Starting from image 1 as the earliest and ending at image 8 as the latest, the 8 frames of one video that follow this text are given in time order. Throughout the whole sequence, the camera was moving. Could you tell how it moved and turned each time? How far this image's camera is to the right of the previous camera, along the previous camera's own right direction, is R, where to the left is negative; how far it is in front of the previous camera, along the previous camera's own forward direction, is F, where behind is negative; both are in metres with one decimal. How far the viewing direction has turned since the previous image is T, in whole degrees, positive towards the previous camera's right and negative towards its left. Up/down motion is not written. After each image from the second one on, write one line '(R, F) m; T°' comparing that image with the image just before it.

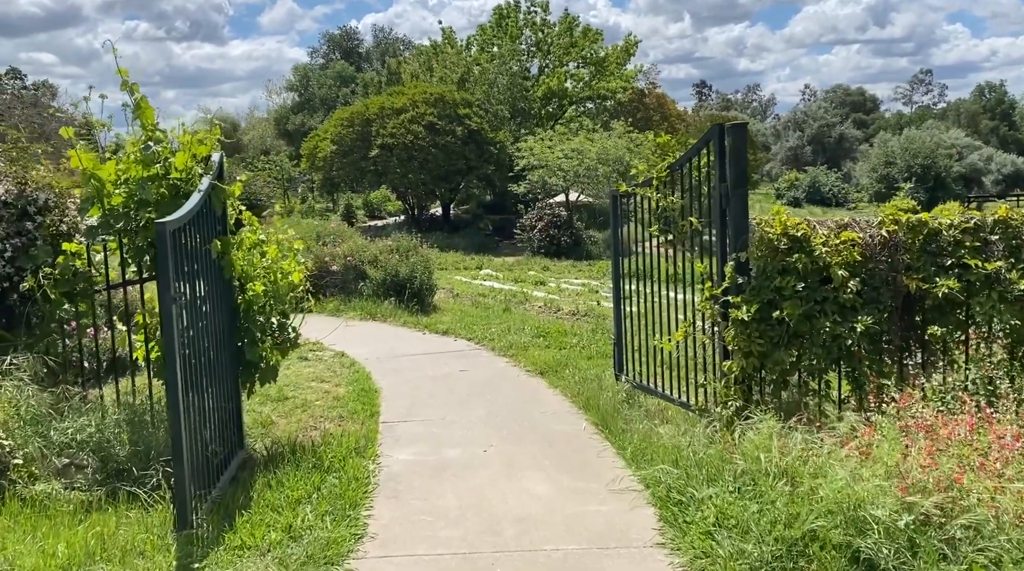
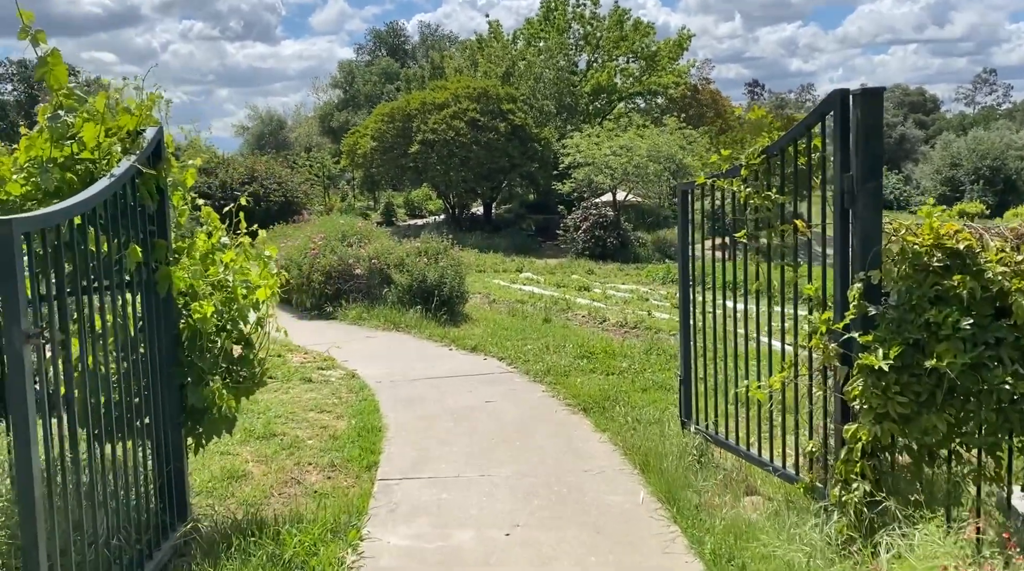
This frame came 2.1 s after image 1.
(0.0, +1.6) m; -2°
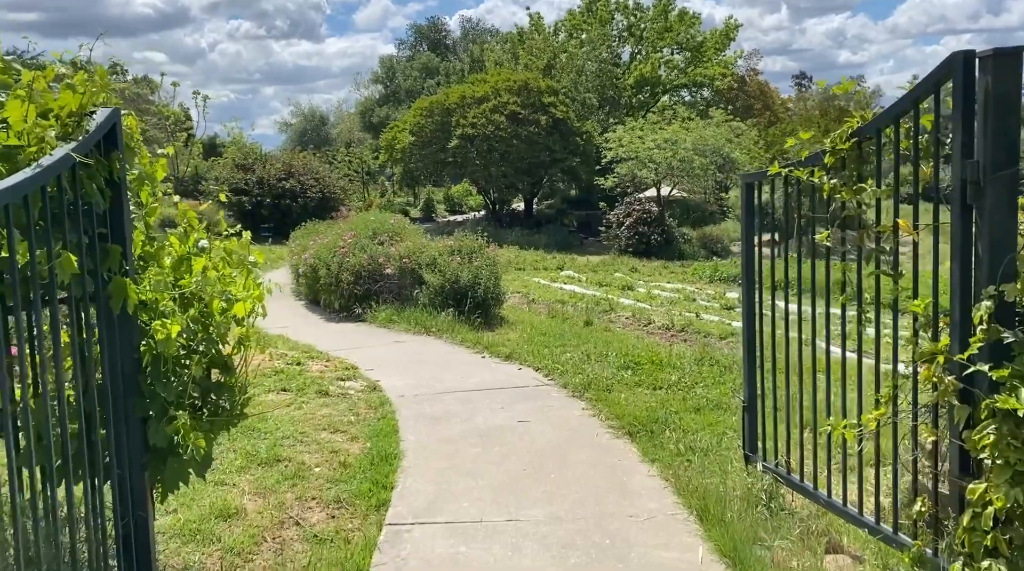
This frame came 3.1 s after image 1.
(0.0, +0.8) m; -2°
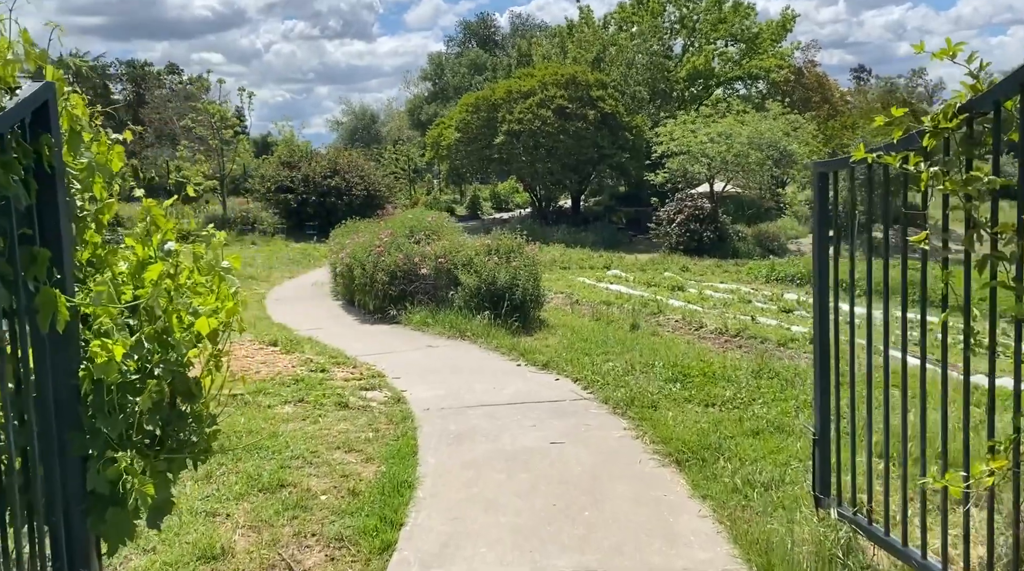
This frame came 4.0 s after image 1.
(+0.1, +0.7) m; -3°
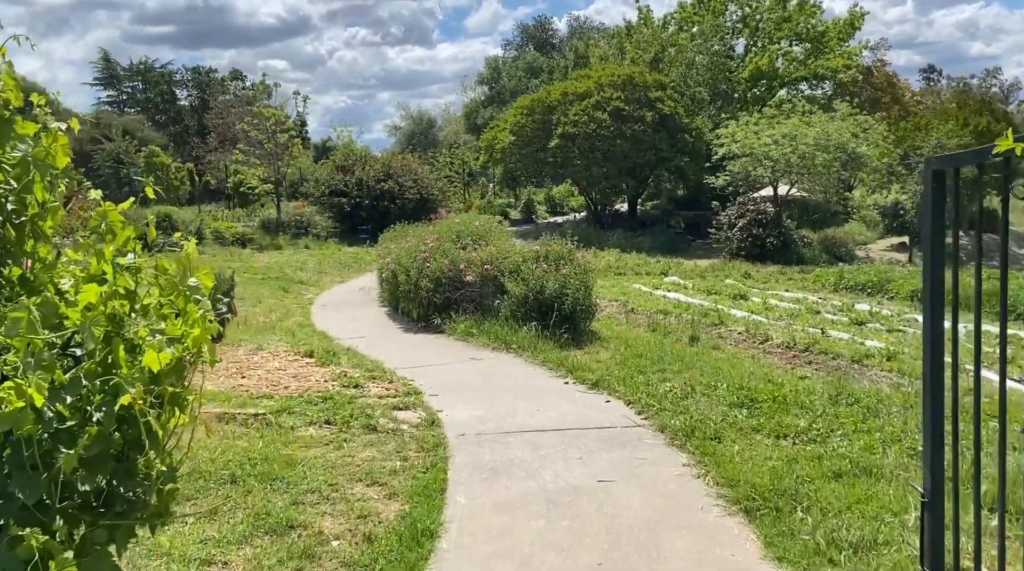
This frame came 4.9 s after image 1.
(+0.1, +0.7) m; -3°
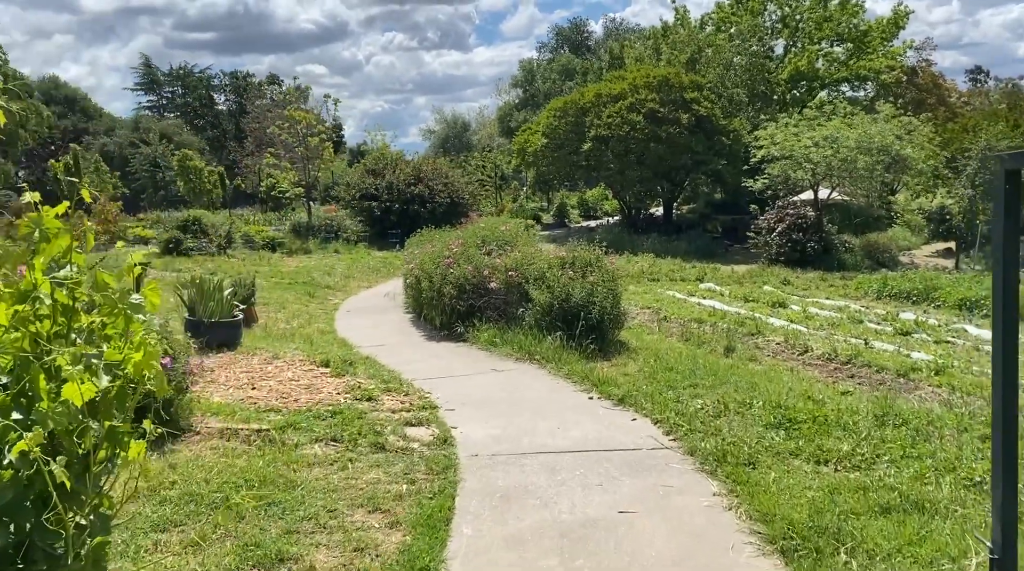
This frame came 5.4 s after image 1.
(+0.1, +0.4) m; -2°
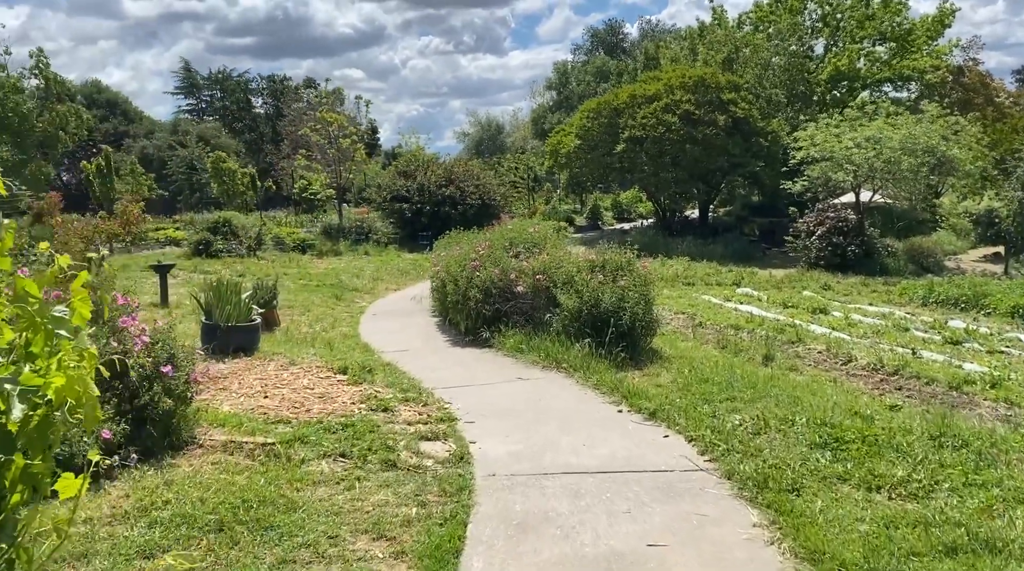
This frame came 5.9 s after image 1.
(+0.1, +0.5) m; -2°
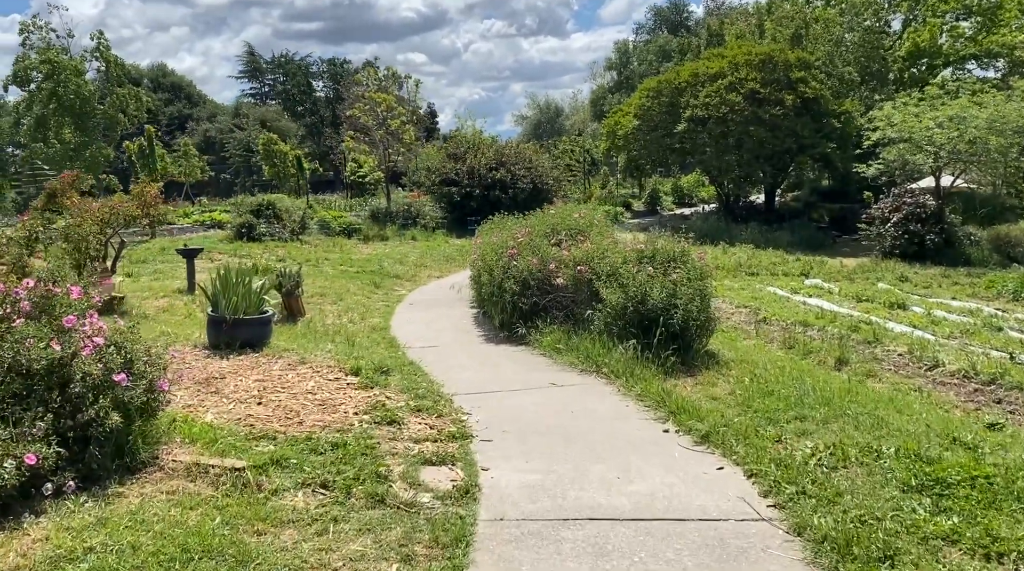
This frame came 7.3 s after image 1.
(+0.2, +1.1) m; -3°
